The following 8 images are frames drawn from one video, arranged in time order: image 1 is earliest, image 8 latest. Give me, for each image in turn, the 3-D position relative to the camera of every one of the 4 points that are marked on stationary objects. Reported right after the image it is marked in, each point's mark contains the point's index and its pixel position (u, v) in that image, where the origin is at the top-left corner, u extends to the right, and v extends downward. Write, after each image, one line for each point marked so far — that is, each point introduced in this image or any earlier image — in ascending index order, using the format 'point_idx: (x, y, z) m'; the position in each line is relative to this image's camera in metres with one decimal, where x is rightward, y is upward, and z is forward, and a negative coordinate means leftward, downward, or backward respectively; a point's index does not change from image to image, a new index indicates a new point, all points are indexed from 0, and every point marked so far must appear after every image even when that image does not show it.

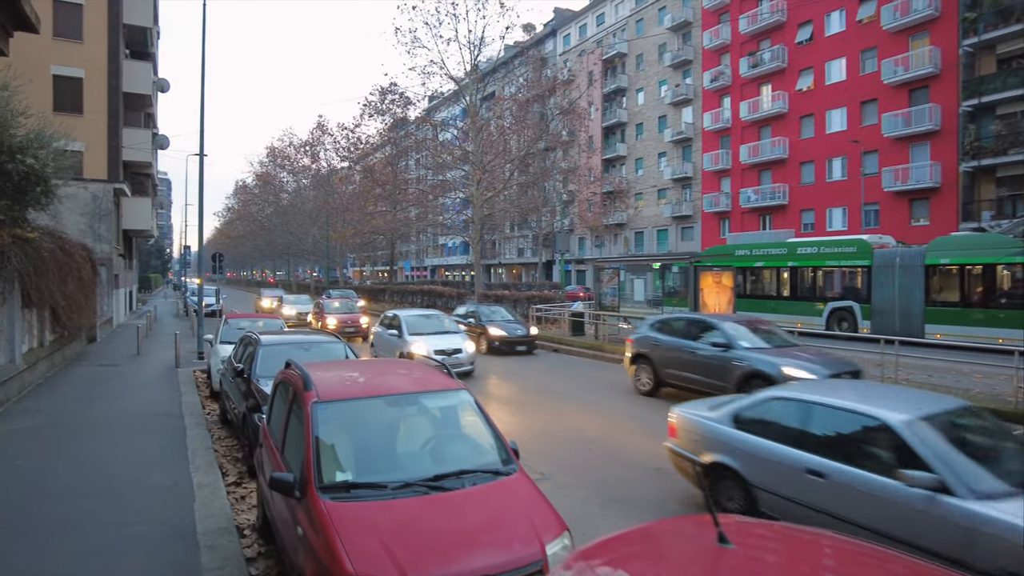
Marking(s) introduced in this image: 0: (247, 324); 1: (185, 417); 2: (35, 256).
0: (-5.3, -0.7, +13.3) m
1: (-4.7, -1.9, +9.5) m
2: (-8.0, +0.5, +11.2) m
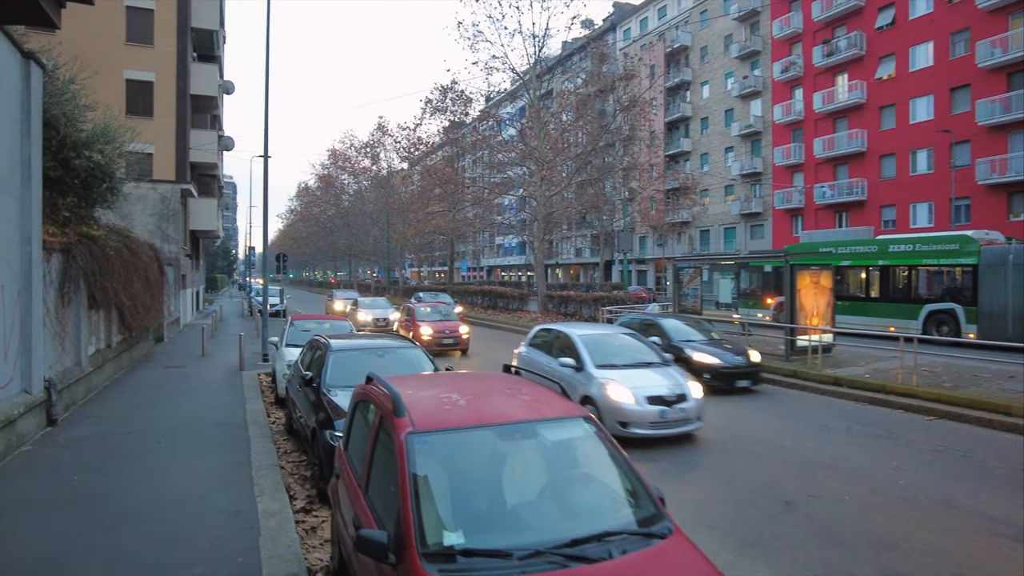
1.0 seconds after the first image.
0: (-3.8, -0.7, +12.7) m
1: (-3.5, -1.9, +8.9) m
2: (-6.7, +0.5, +10.8) m
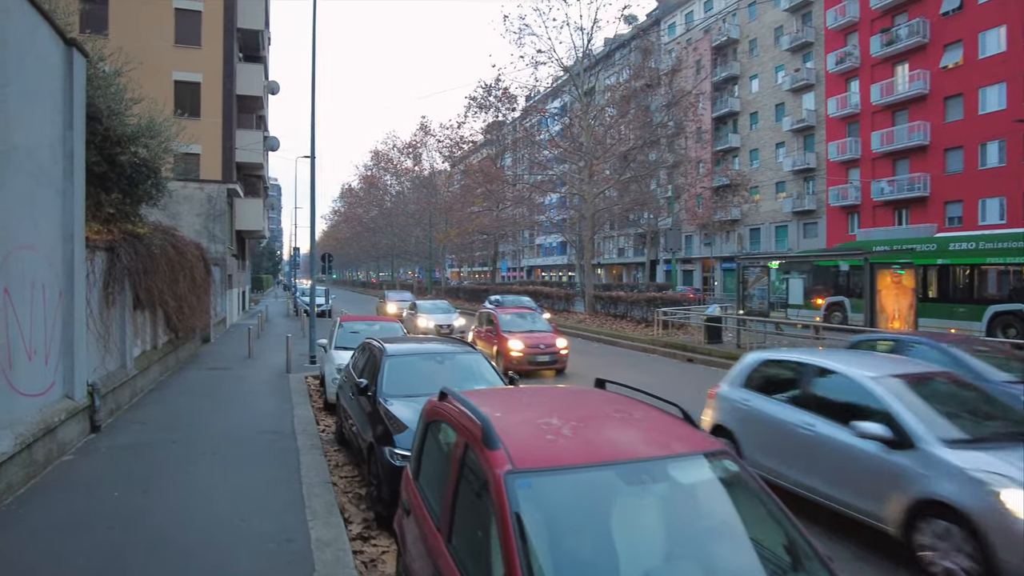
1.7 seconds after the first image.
0: (-2.8, -0.7, +12.1) m
1: (-2.7, -1.9, +8.3) m
2: (-5.7, +0.5, +10.4) m
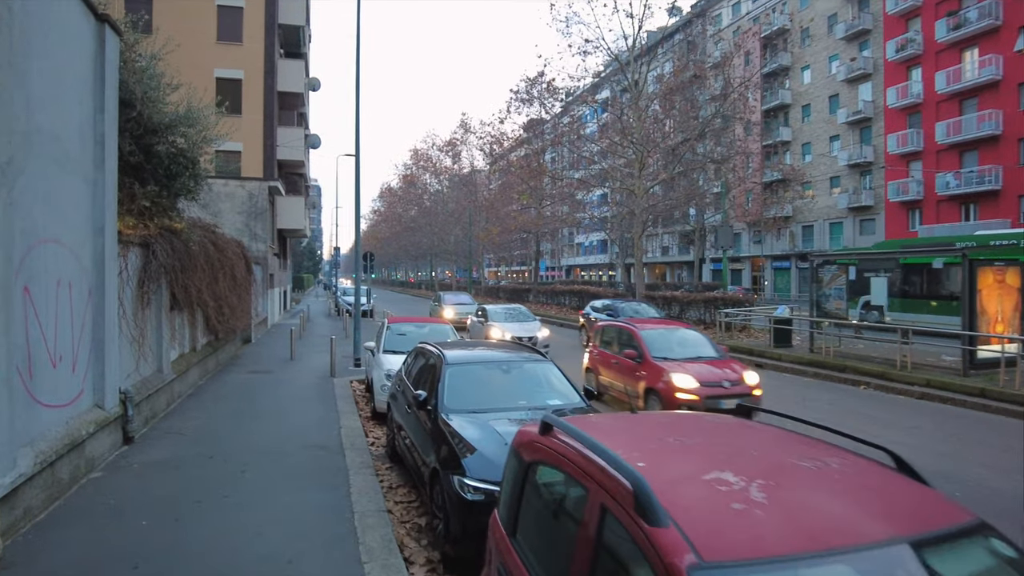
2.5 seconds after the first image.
0: (-1.8, -0.7, +11.3) m
1: (-1.9, -1.9, +7.5) m
2: (-4.8, +0.5, +9.7) m
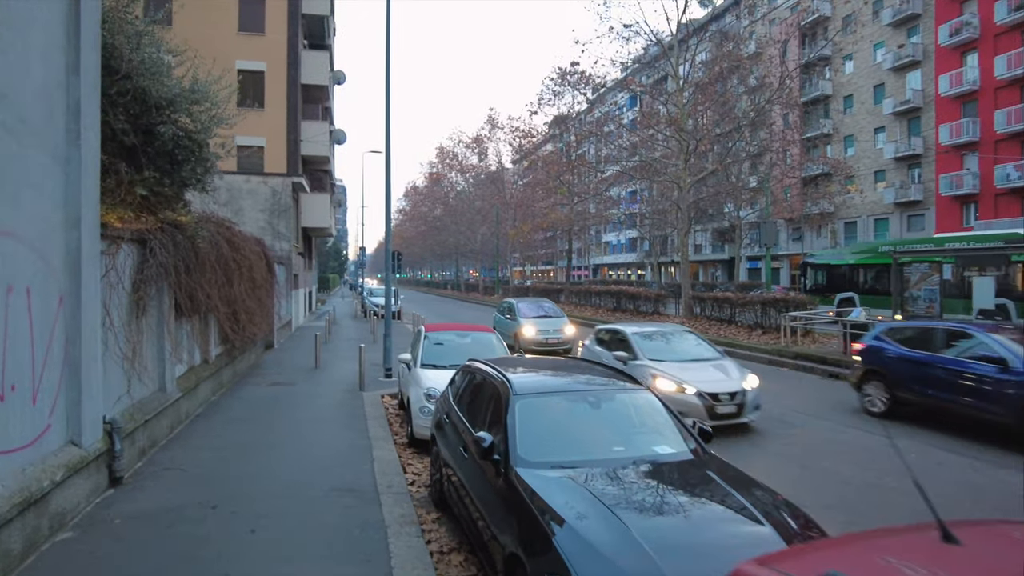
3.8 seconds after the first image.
0: (-0.9, -0.7, +9.8) m
1: (-1.2, -1.9, +6.0) m
2: (-4.0, +0.5, +8.3) m
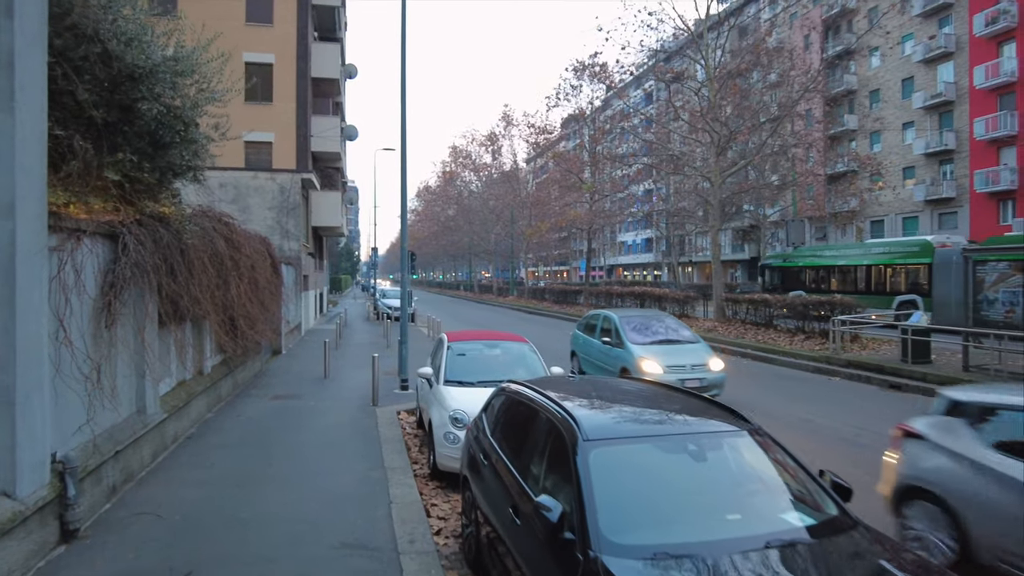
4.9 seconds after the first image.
0: (-0.5, -0.8, +8.5) m
1: (-0.8, -1.9, +4.7) m
2: (-3.6, +0.5, +7.1) m
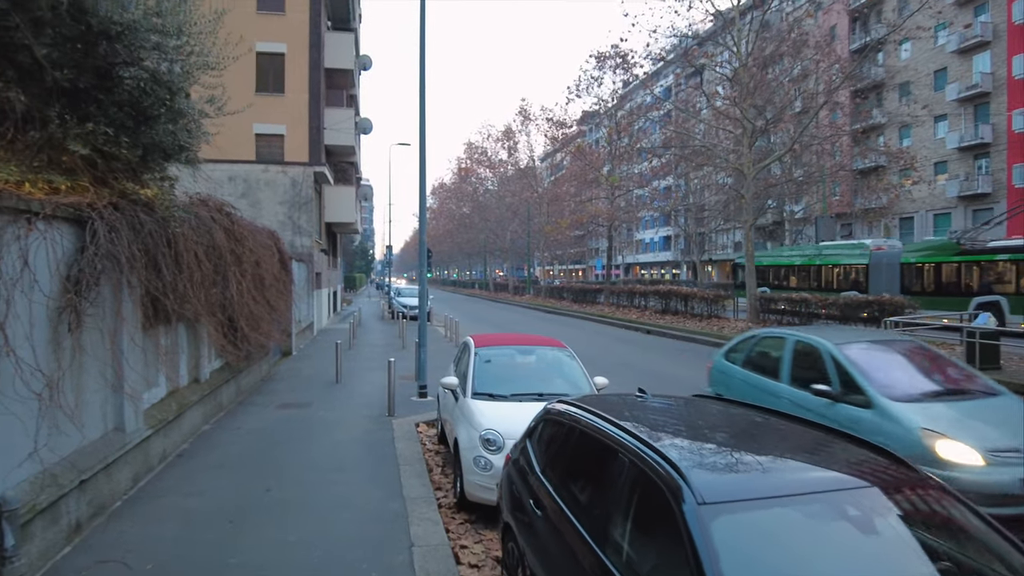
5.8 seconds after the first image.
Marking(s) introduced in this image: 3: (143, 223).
0: (-0.1, -0.7, +7.5) m
1: (-0.4, -1.9, +3.7) m
2: (-3.2, +0.5, +6.1) m
3: (-3.2, +0.6, +5.7) m
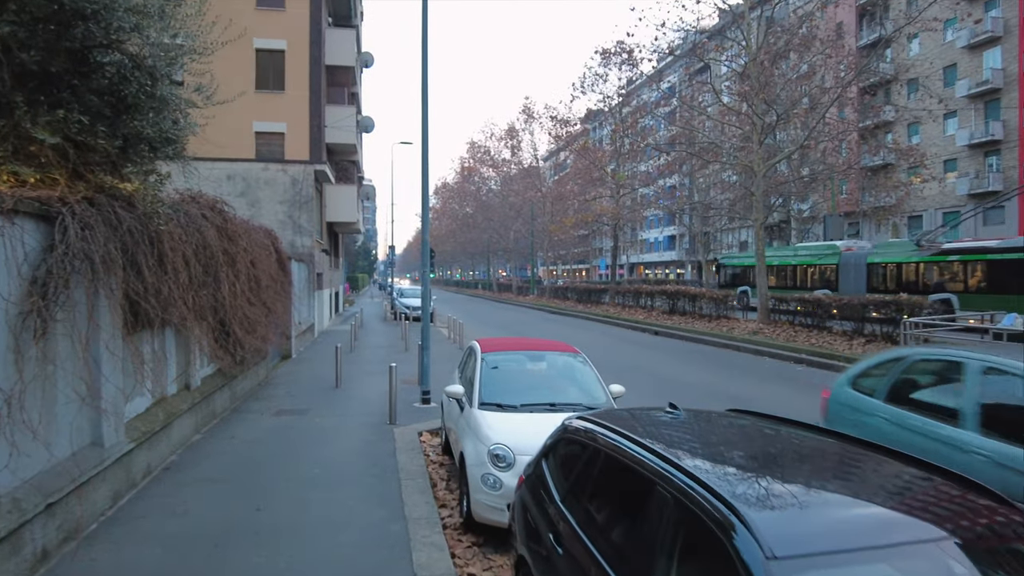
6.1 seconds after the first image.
0: (0.0, -0.8, +7.0) m
1: (-0.4, -1.9, +3.2) m
2: (-3.1, +0.5, +5.6) m
3: (-3.1, +0.5, +5.3) m
